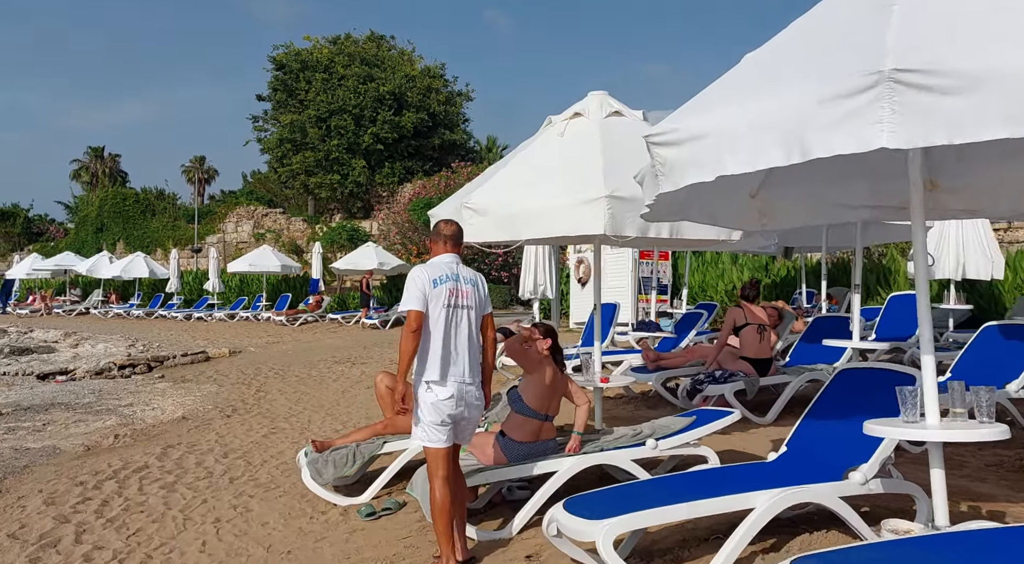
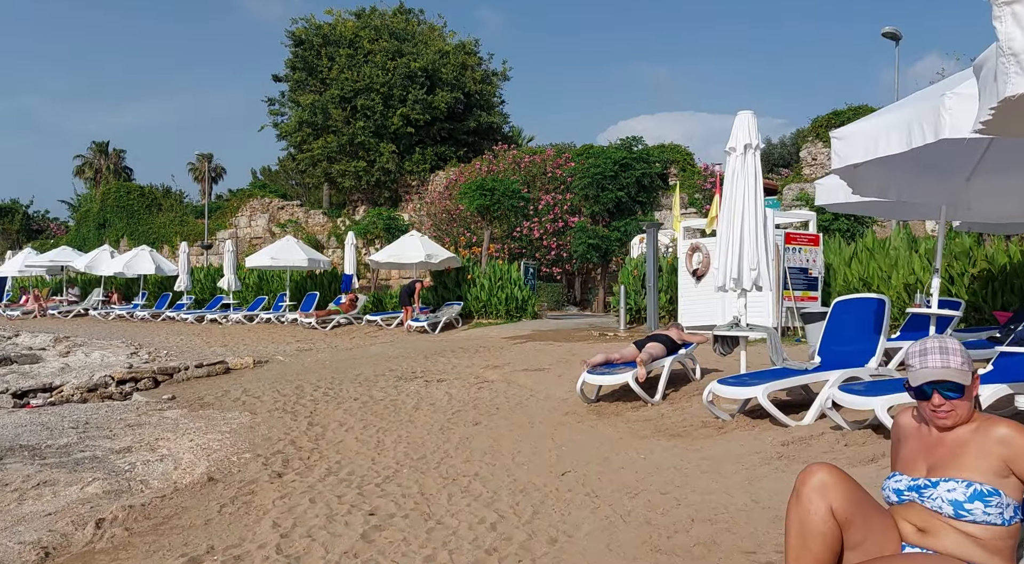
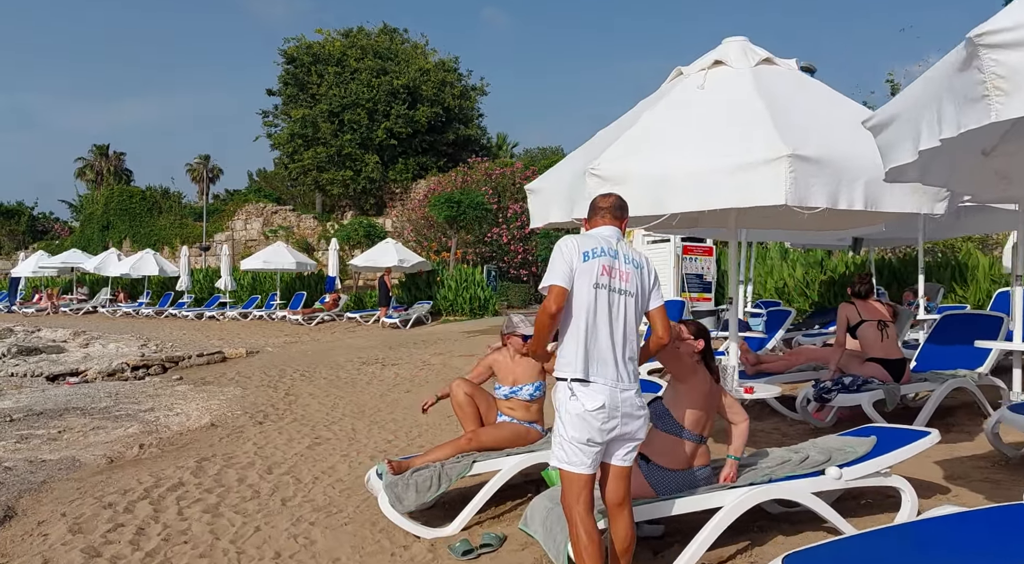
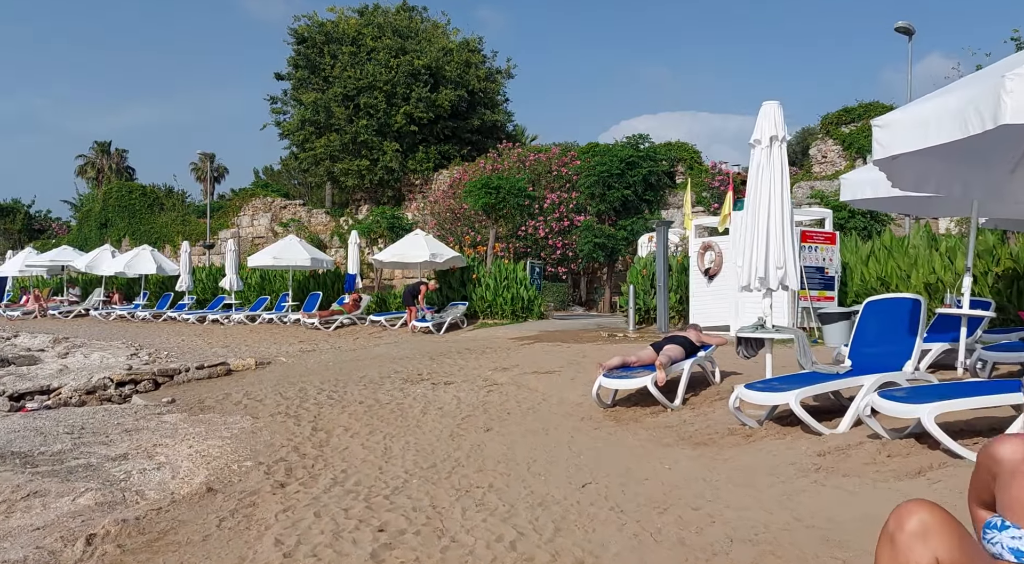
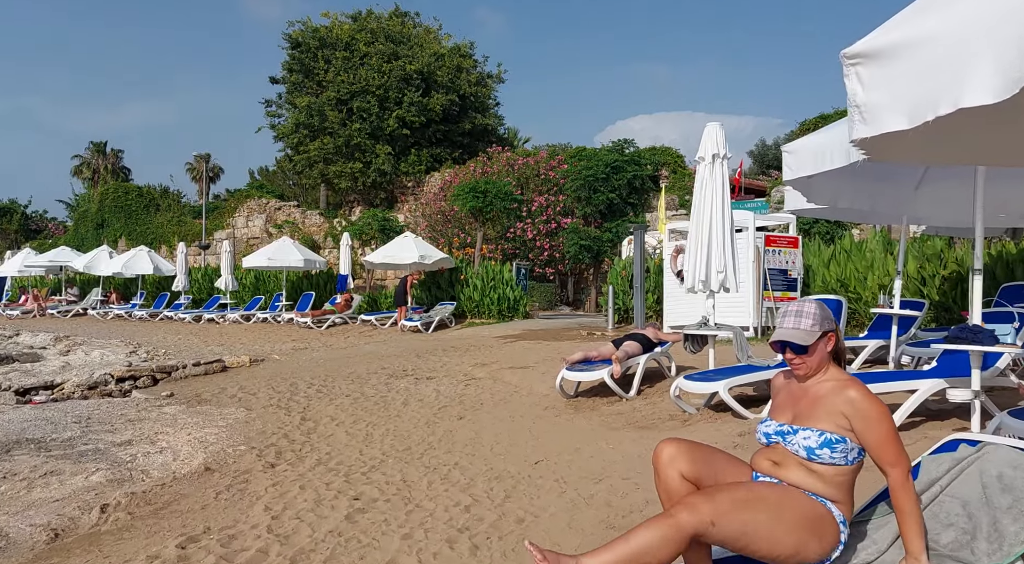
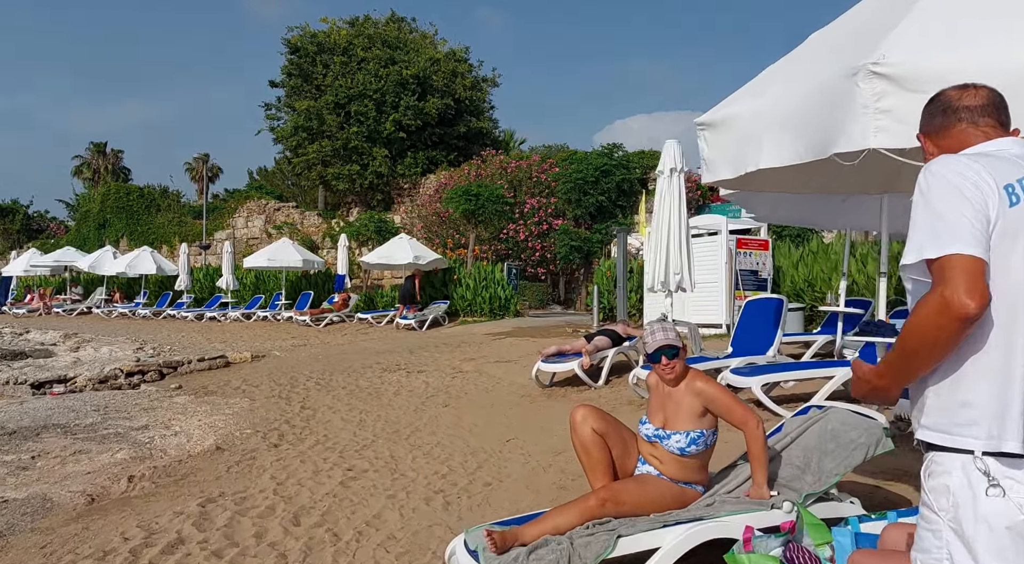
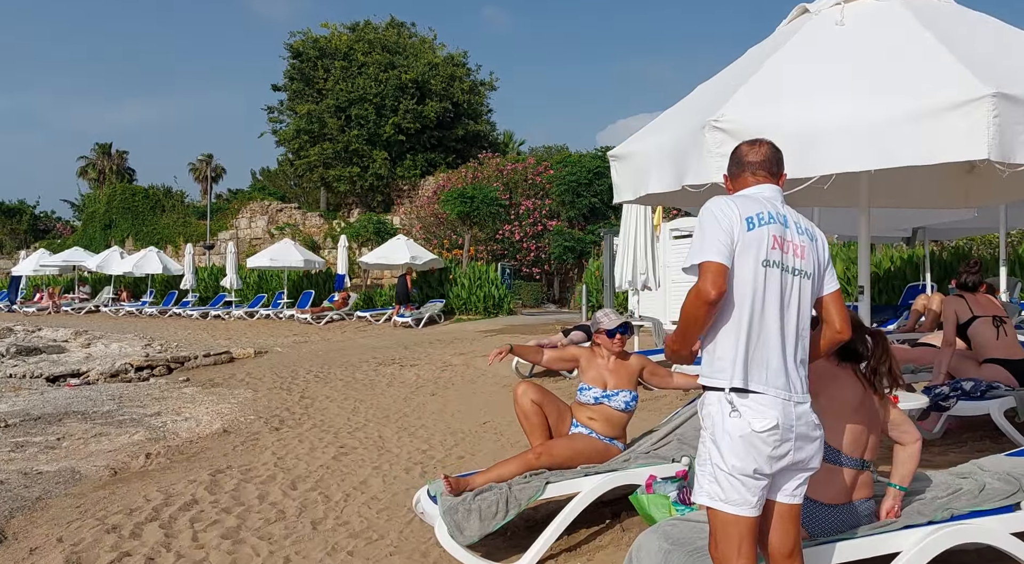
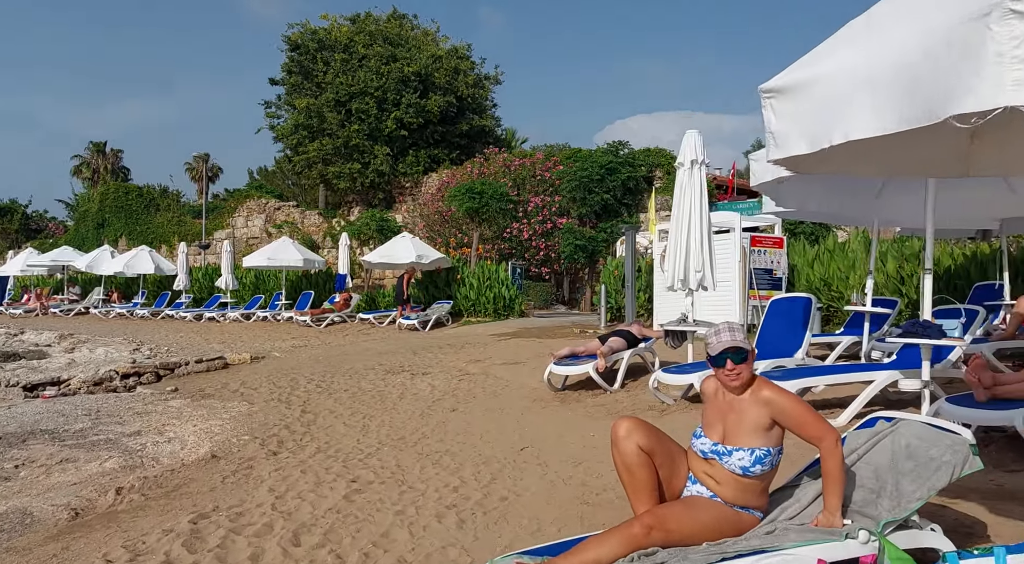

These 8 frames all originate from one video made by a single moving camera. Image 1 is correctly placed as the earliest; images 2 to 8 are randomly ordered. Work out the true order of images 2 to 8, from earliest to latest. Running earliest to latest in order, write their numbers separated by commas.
3, 7, 6, 8, 5, 2, 4
